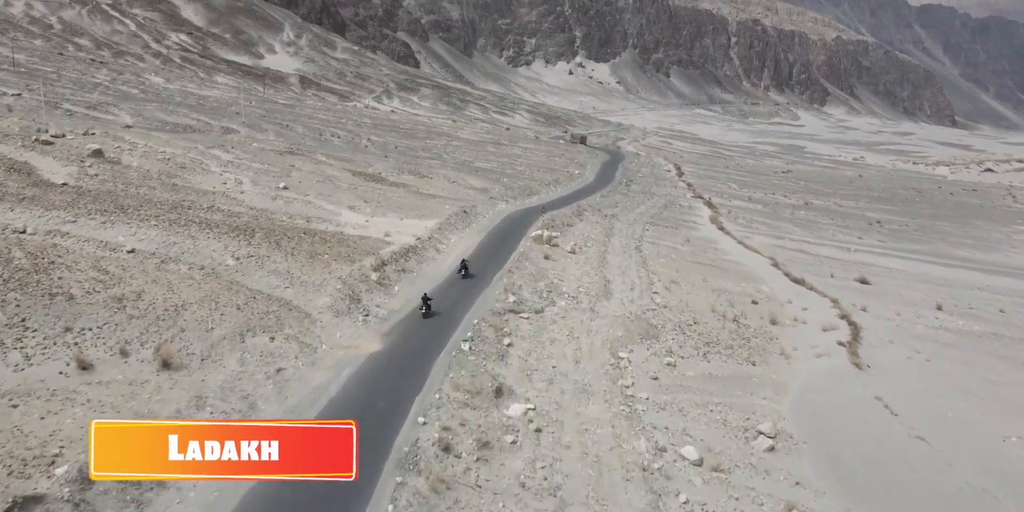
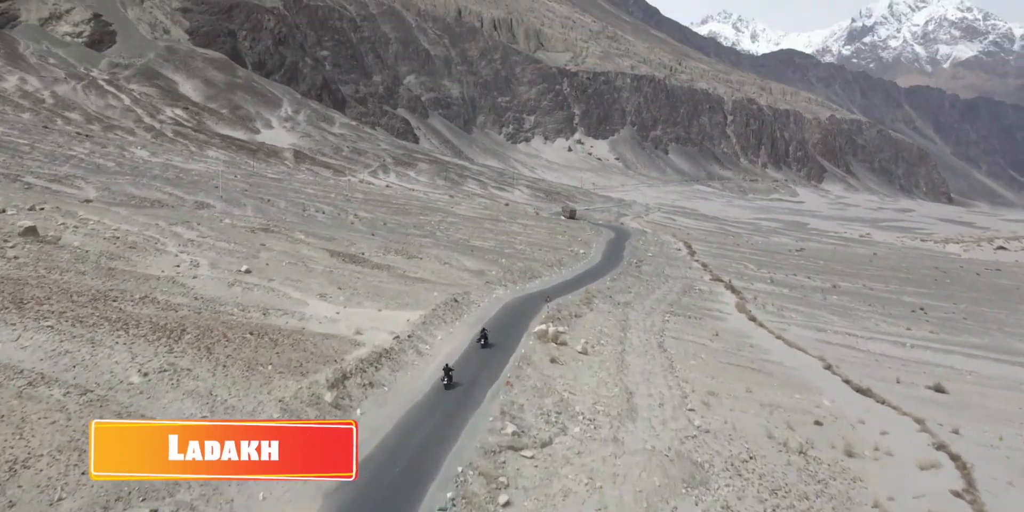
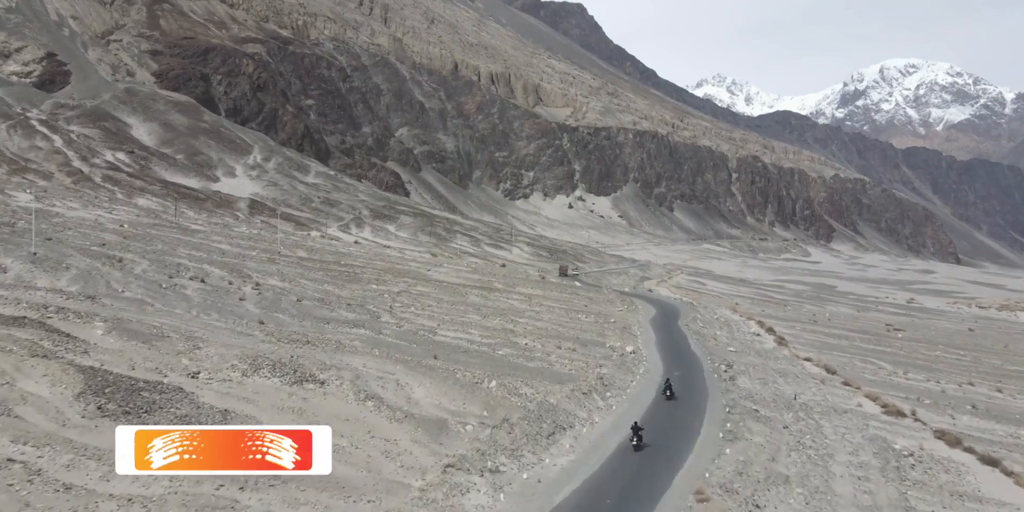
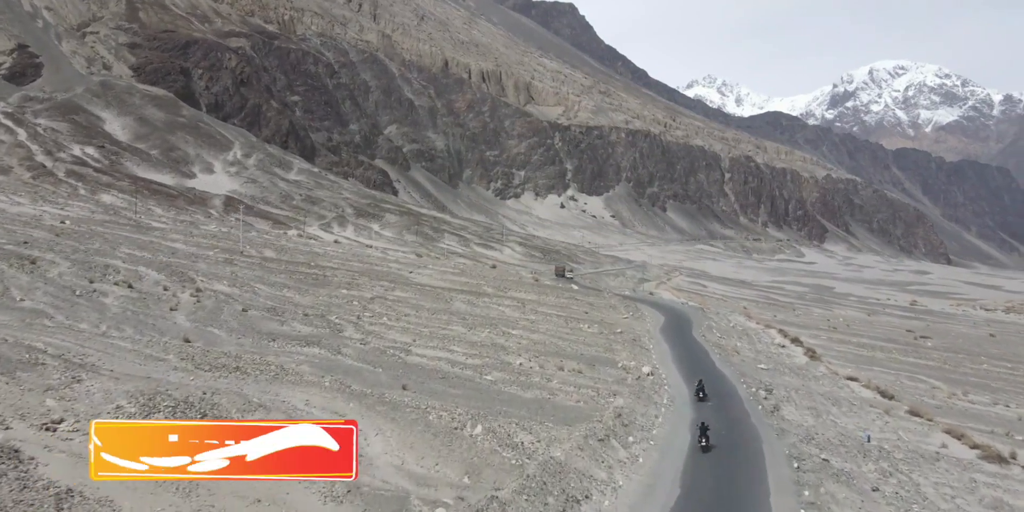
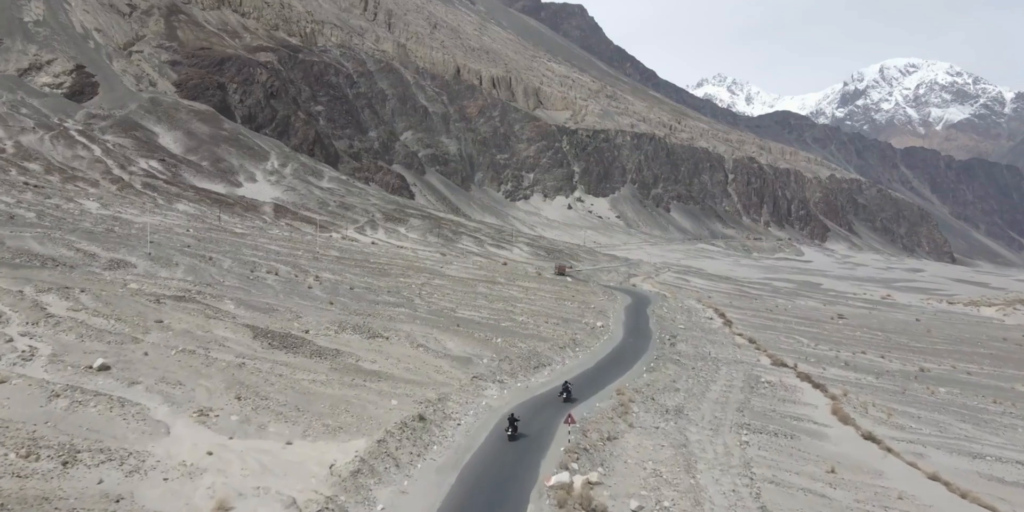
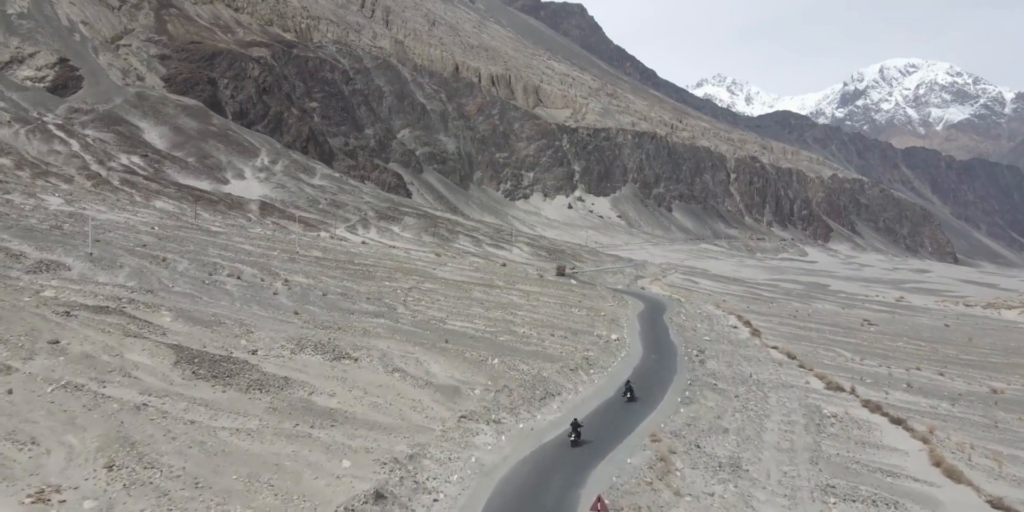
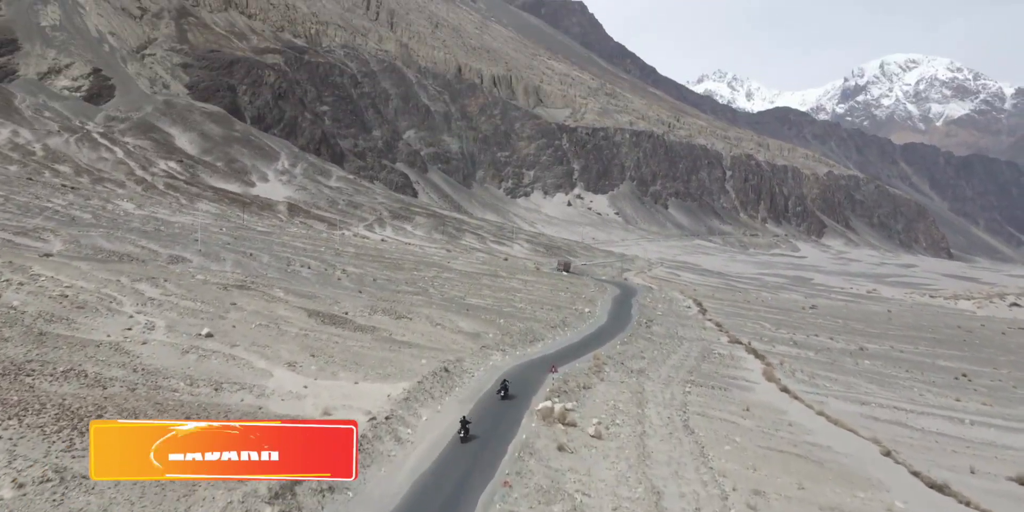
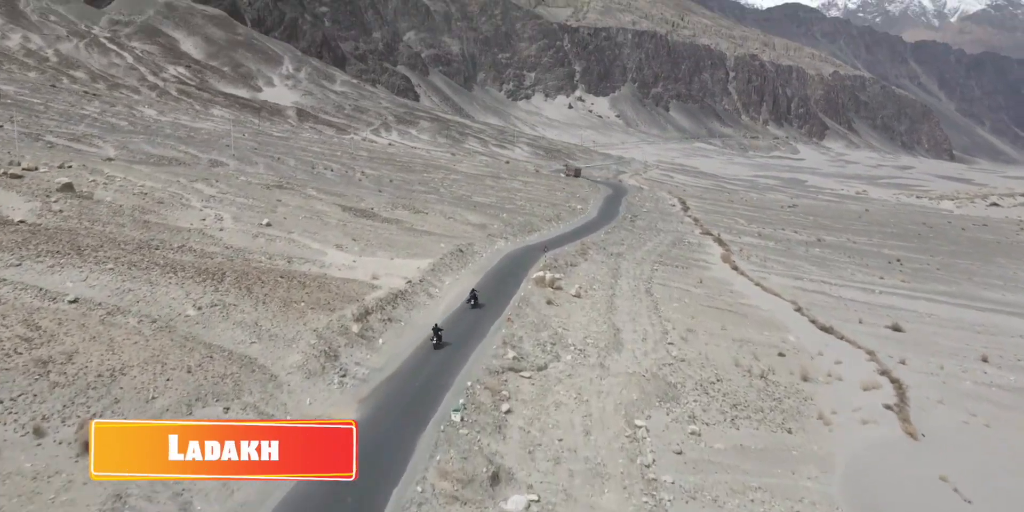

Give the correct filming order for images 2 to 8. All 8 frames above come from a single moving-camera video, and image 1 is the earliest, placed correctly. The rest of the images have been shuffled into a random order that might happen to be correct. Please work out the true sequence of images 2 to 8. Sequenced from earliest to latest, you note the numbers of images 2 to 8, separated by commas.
8, 2, 7, 5, 6, 3, 4
